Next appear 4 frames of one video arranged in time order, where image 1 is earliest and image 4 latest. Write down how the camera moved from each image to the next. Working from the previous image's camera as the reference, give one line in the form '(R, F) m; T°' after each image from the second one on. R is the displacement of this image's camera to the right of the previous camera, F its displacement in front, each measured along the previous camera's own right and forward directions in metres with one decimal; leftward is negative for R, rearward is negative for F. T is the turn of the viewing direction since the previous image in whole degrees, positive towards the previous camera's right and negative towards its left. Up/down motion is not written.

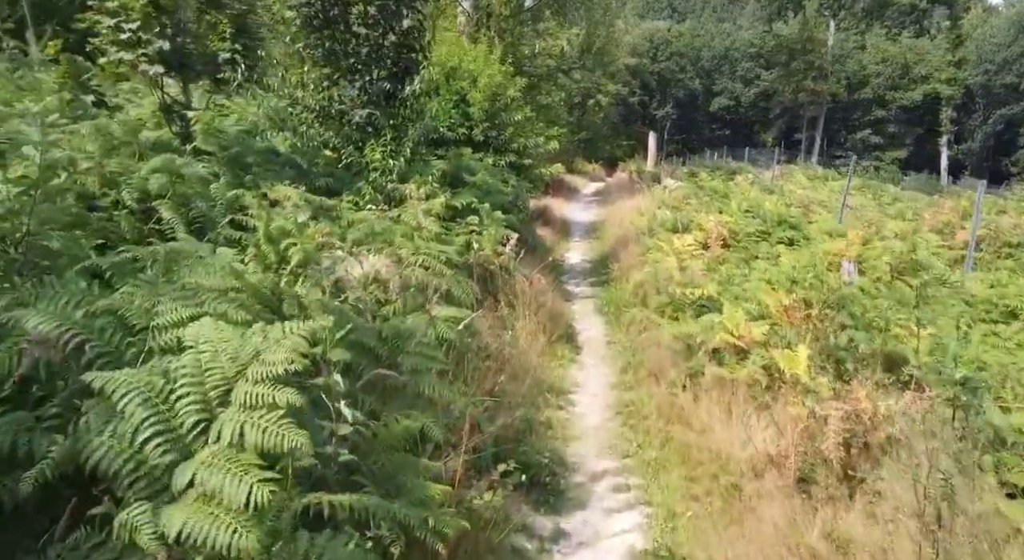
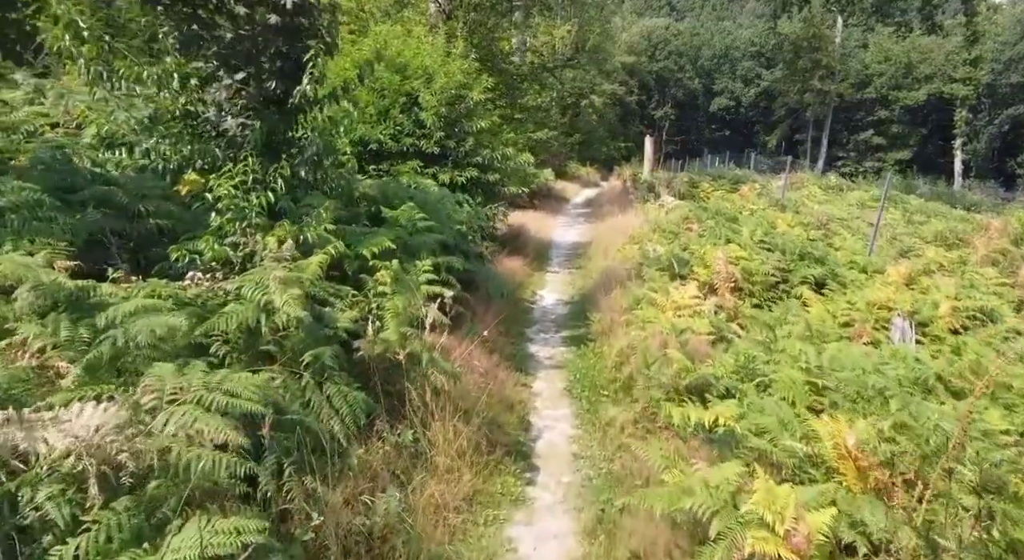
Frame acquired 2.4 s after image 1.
(+0.6, +2.6) m; 0°
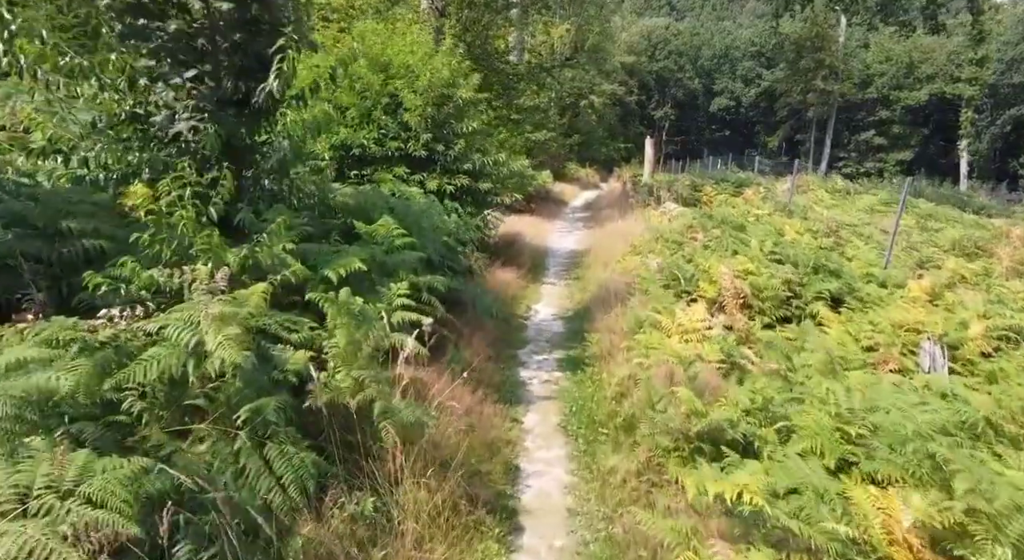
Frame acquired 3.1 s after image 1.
(+0.1, +0.8) m; 0°
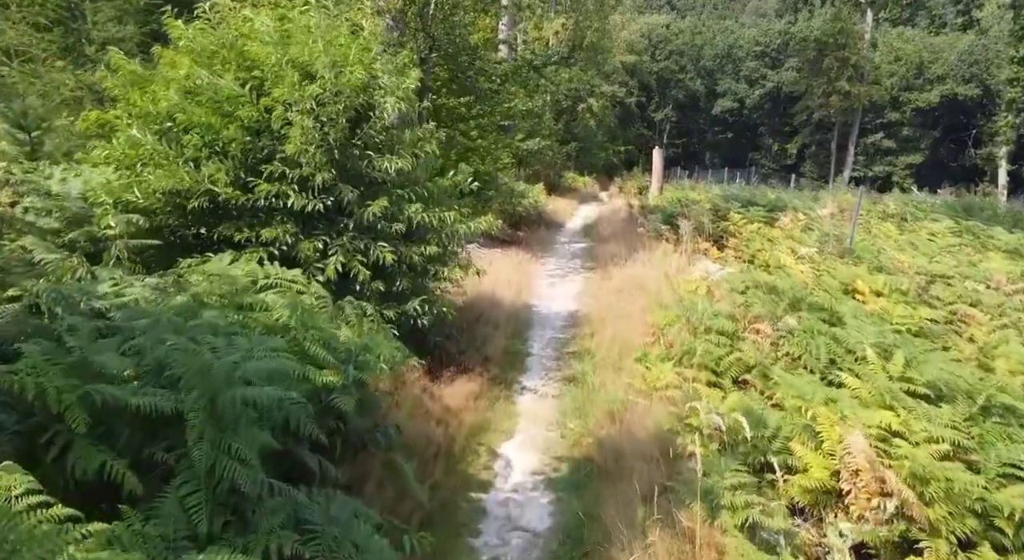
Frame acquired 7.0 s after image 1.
(+0.4, +4.2) m; 0°
